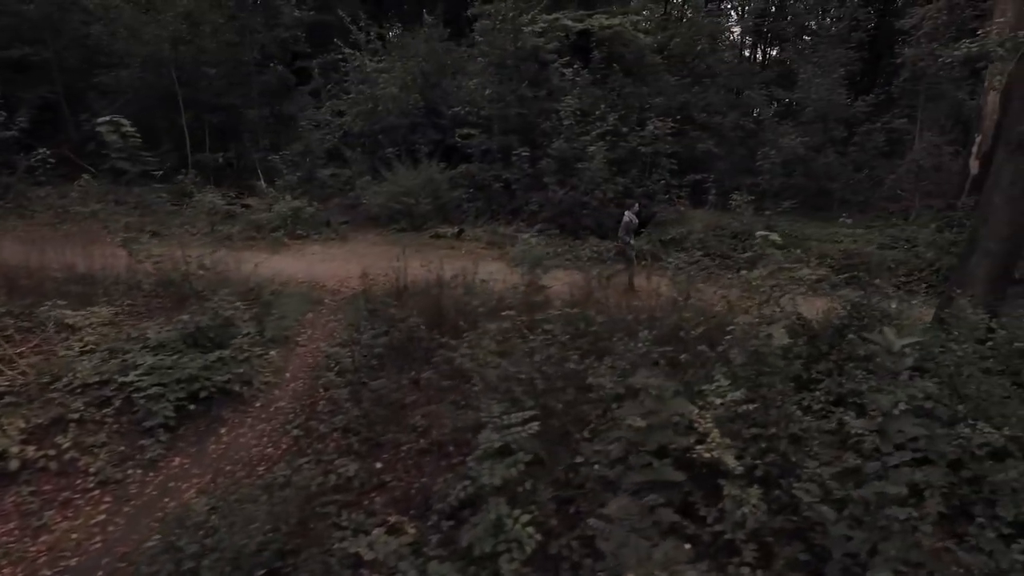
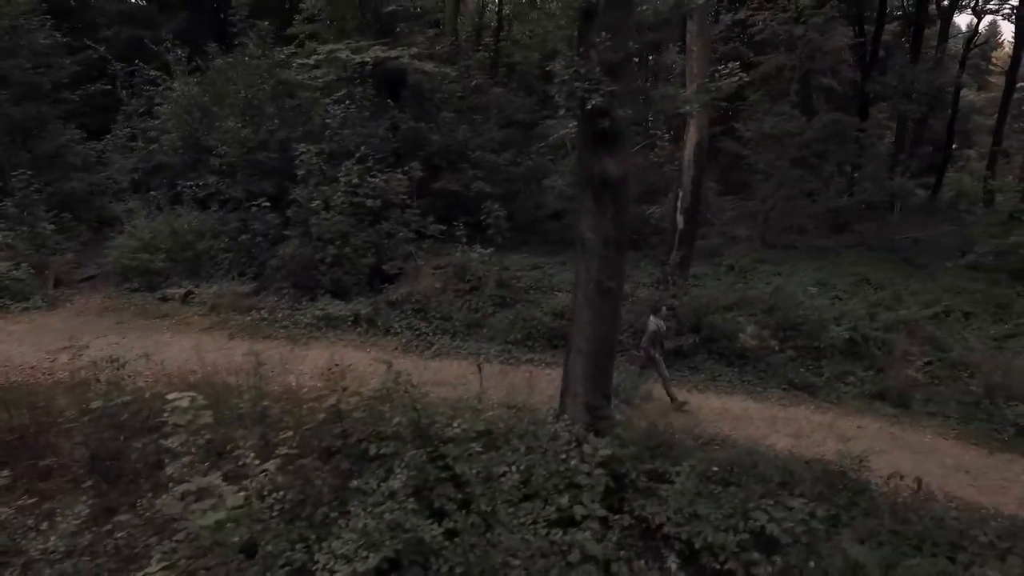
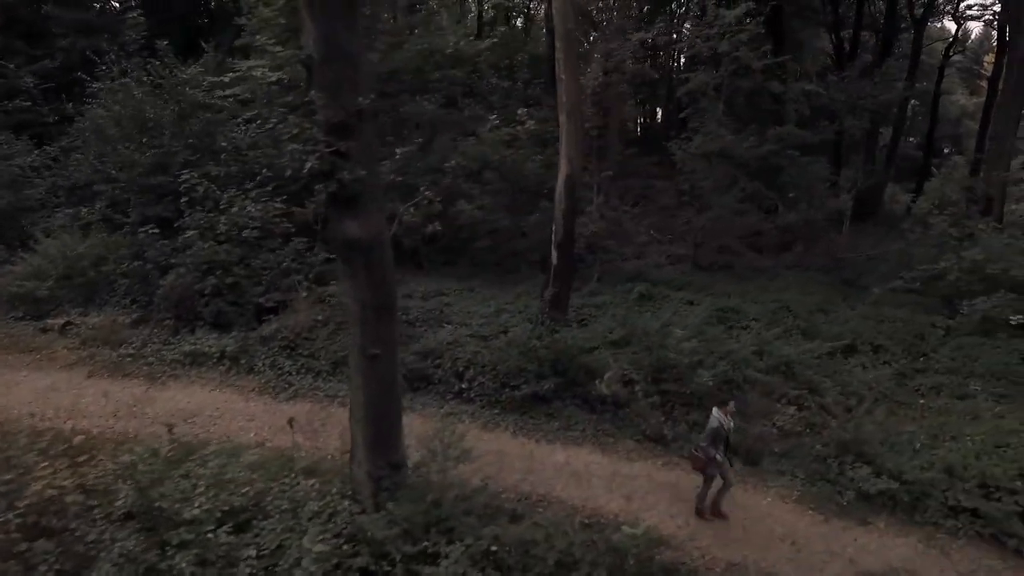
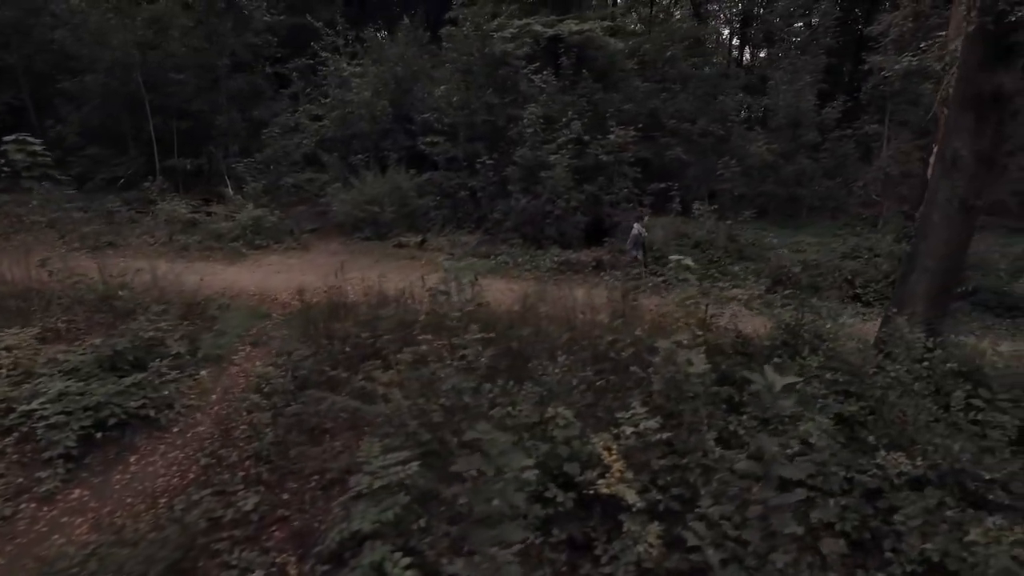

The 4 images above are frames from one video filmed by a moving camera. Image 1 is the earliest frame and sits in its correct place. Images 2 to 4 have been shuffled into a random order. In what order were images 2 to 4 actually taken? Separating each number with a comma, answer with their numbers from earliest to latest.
4, 2, 3
